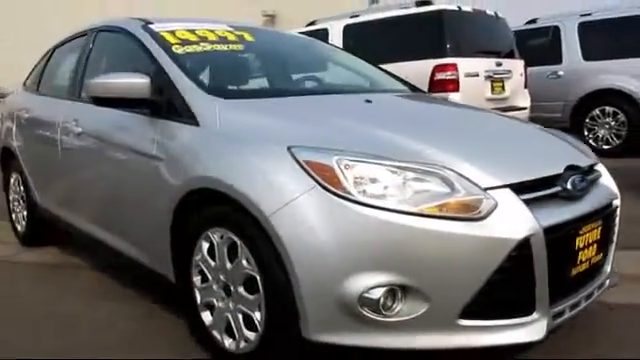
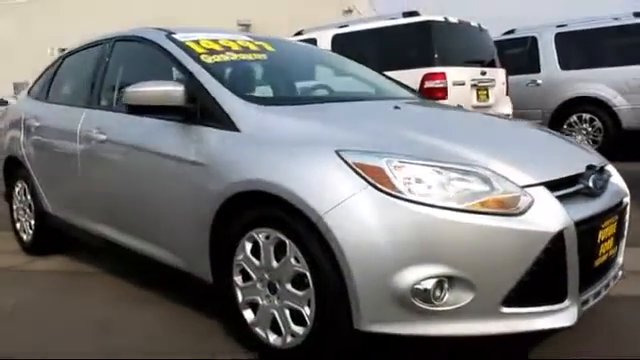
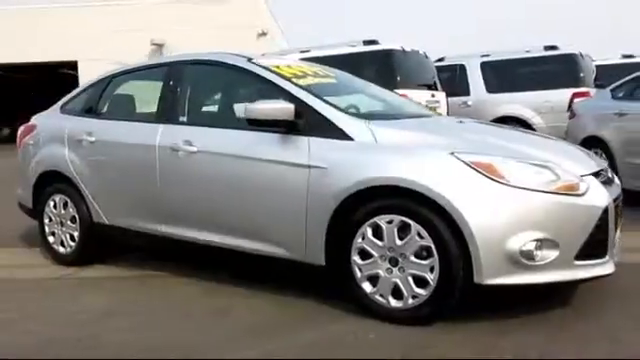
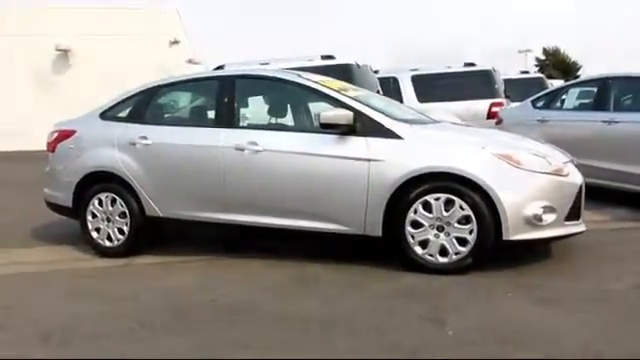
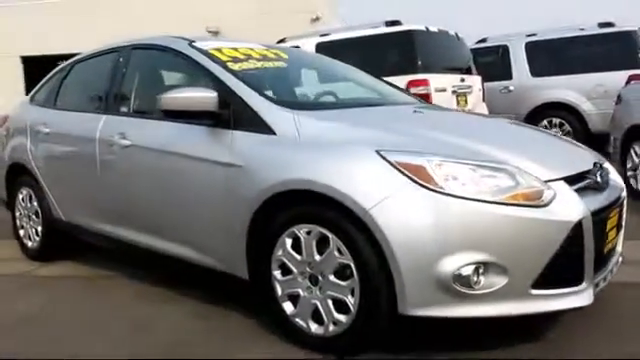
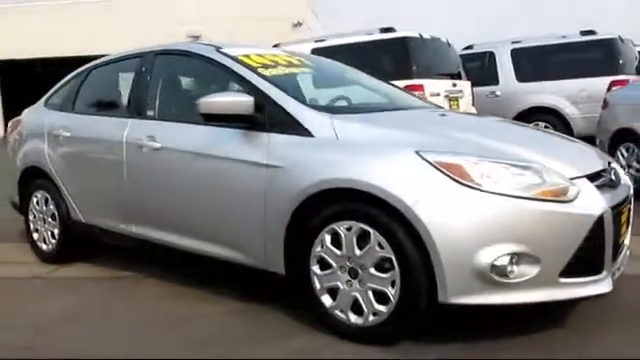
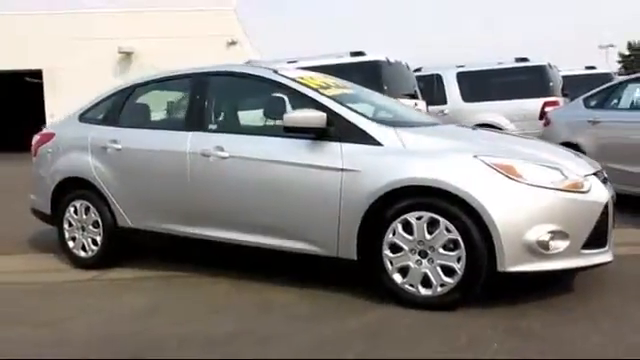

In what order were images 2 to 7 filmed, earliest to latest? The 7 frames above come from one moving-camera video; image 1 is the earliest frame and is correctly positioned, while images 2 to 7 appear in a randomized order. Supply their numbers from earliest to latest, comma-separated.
2, 5, 6, 3, 7, 4
